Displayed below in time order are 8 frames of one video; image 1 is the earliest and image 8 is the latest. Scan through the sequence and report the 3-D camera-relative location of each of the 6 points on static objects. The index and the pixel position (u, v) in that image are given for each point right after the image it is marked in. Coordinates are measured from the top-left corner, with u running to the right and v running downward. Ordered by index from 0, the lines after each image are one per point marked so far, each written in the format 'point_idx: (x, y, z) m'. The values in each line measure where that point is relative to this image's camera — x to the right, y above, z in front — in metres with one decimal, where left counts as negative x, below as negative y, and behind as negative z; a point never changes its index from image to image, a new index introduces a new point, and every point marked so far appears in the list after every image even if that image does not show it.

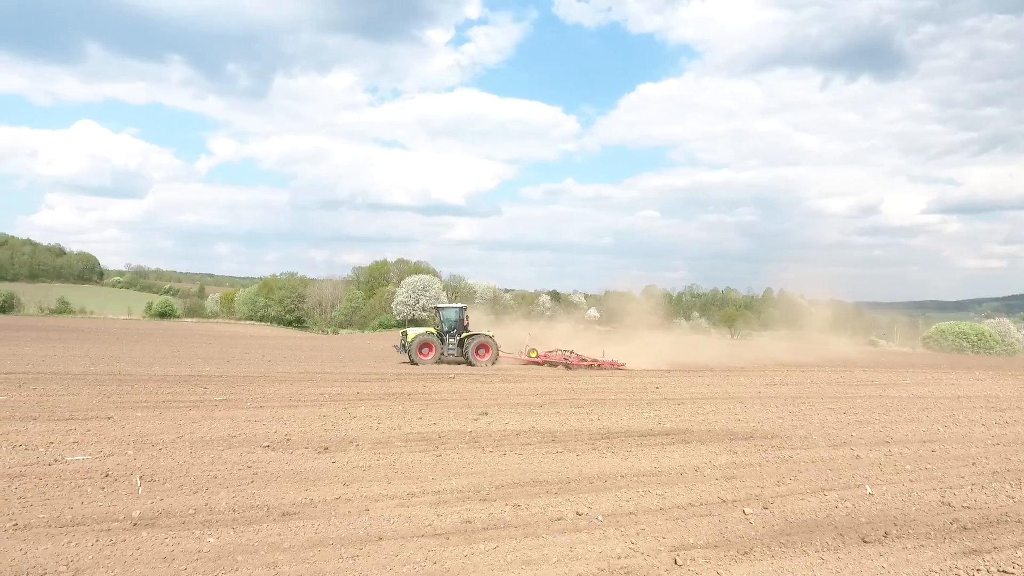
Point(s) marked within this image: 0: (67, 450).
0: (-5.1, -1.9, +7.3) m
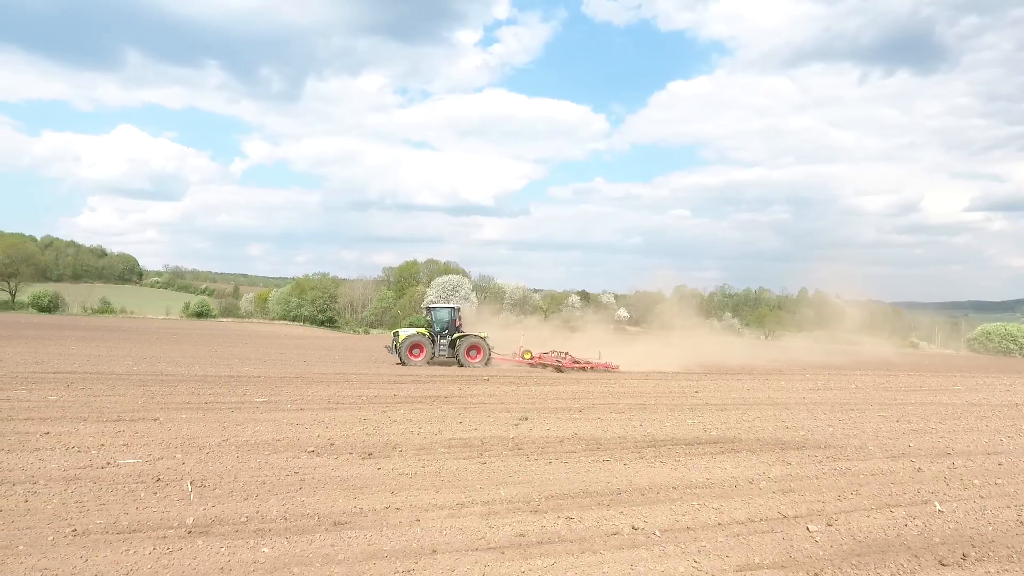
0: (-4.6, -1.9, +7.5) m
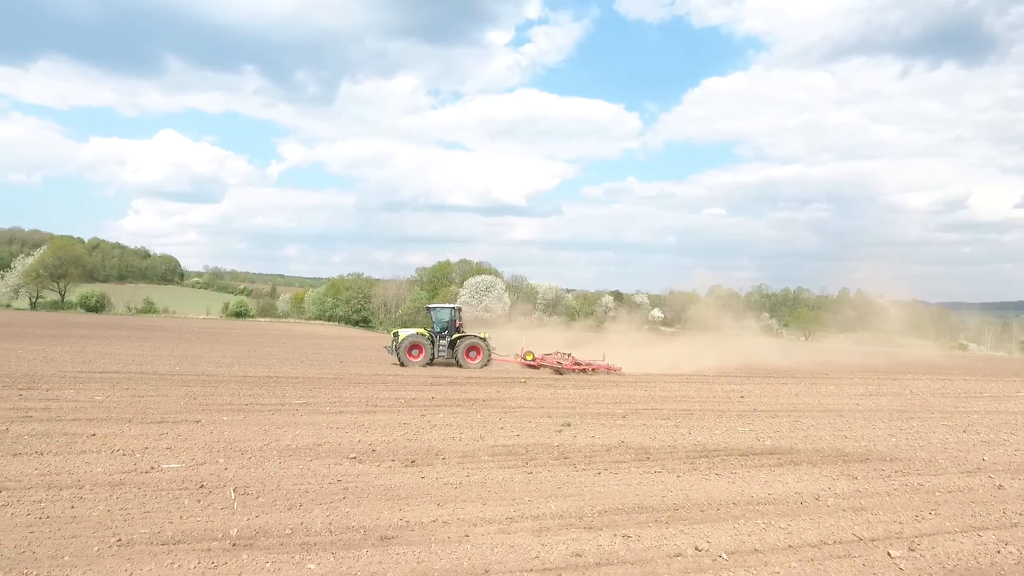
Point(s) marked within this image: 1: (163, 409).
0: (-4.1, -2.0, +7.4) m
1: (-6.3, -2.2, +11.6) m
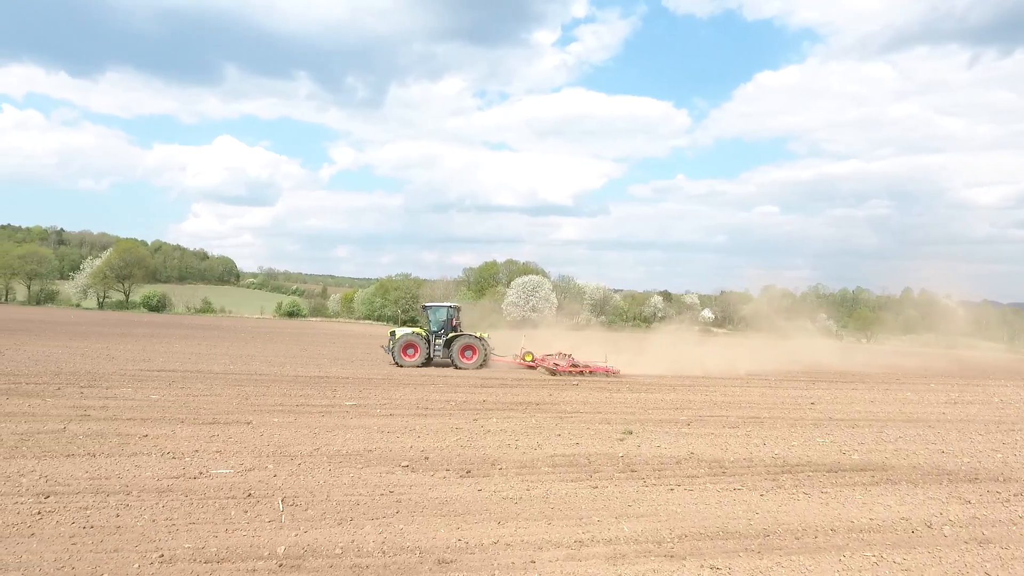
0: (-3.4, -1.9, +7.2) m
1: (-5.3, -2.2, +11.5) m
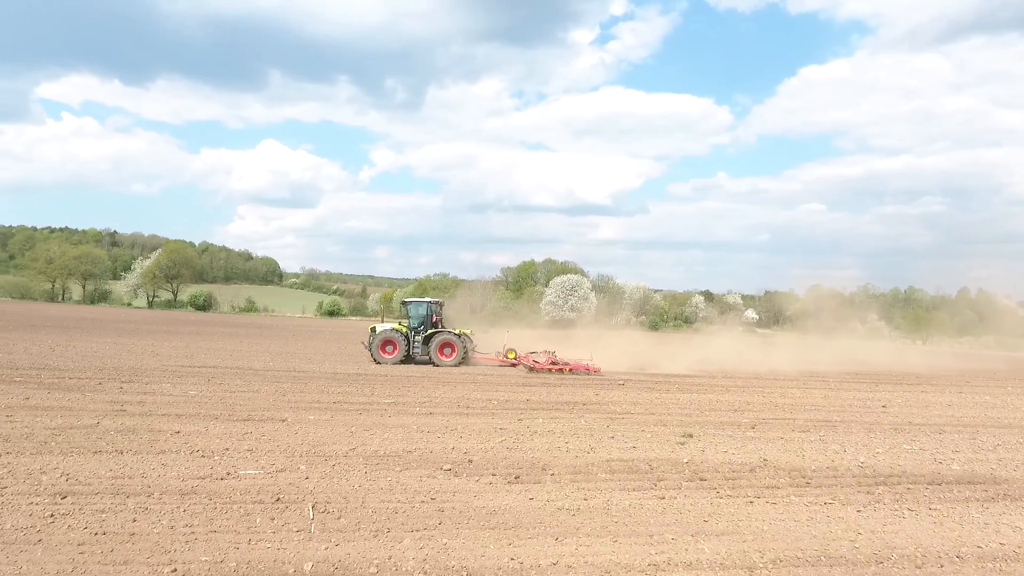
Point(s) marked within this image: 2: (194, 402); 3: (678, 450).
0: (-2.9, -1.8, +6.7) m
1: (-4.5, -2.1, +11.2) m
2: (-5.9, -2.1, +11.8) m
3: (+1.9, -1.8, +7.2) m
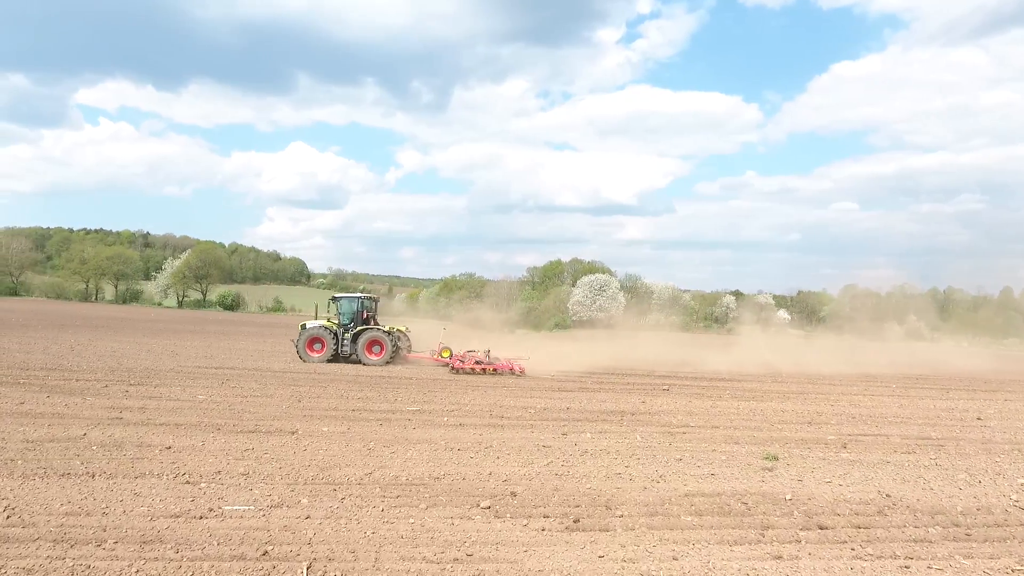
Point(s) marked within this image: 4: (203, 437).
0: (-2.4, -1.7, +5.5) m
1: (-3.9, -2.0, +10.0) m
2: (-5.3, -2.0, +10.7) m
3: (+2.4, -1.7, +5.8) m
4: (-3.9, -1.9, +8.0) m
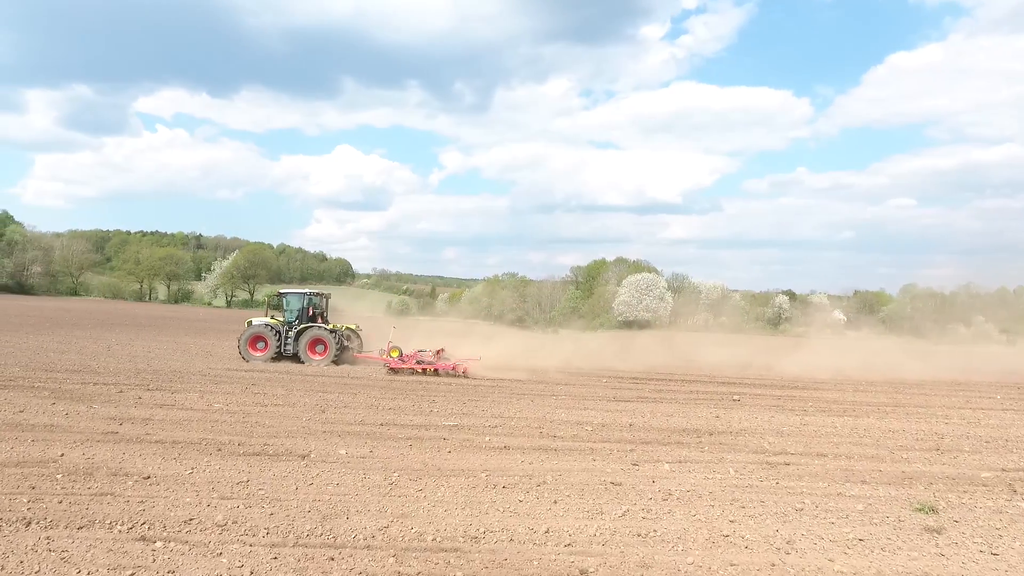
0: (-2.0, -1.6, +4.0) m
1: (-3.1, -1.9, +8.6) m
2: (-4.5, -2.0, +9.4) m
3: (+2.8, -1.7, +4.0) m
4: (-3.3, -1.8, +6.7) m
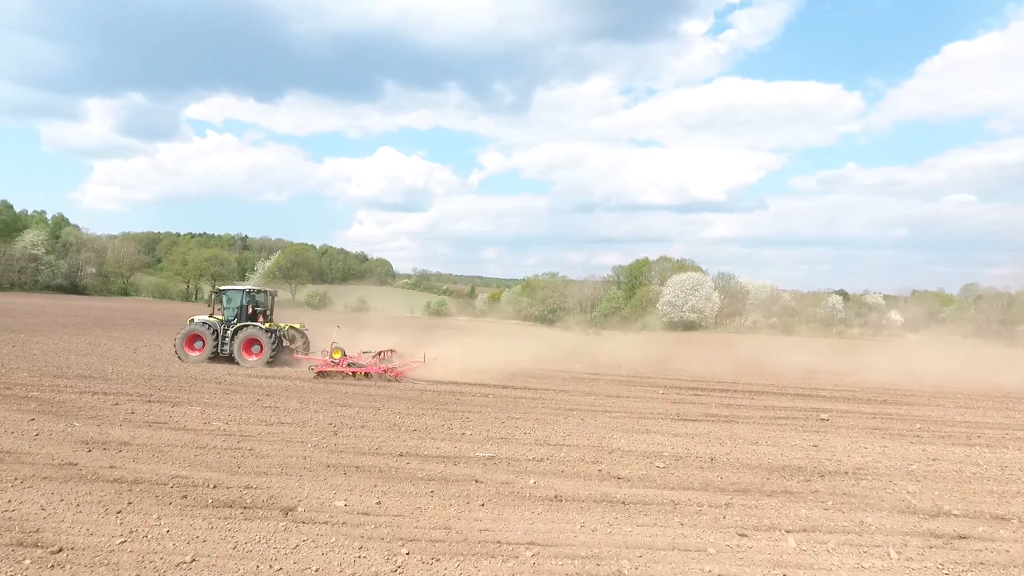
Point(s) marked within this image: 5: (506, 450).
0: (-1.7, -1.6, +2.2) m
1: (-2.6, -1.9, +6.9) m
2: (-3.9, -1.9, +7.8) m
3: (+3.1, -1.6, +1.9) m
4: (-2.9, -1.8, +4.9) m
5: (-0.1, -2.0, +7.5) m
